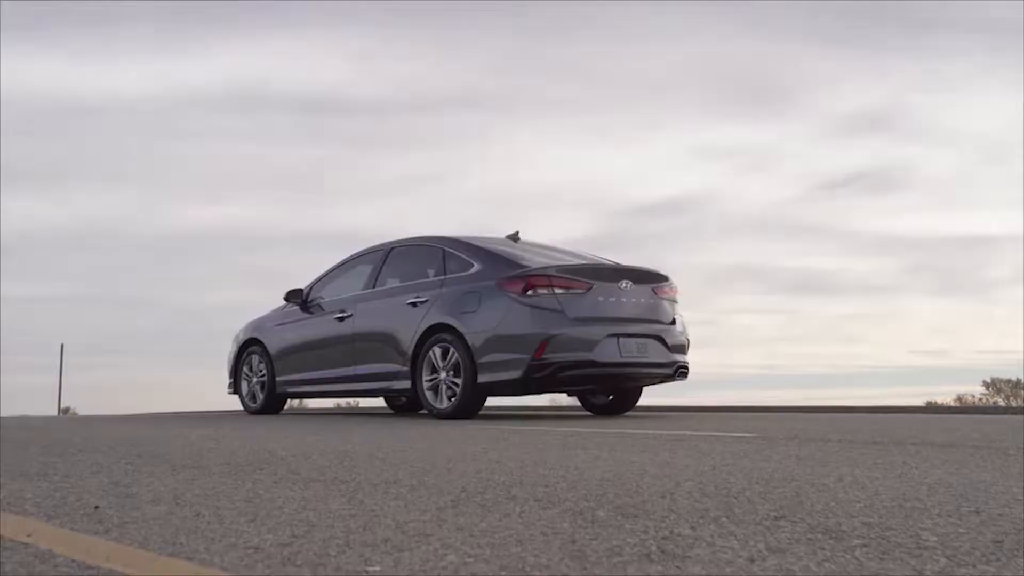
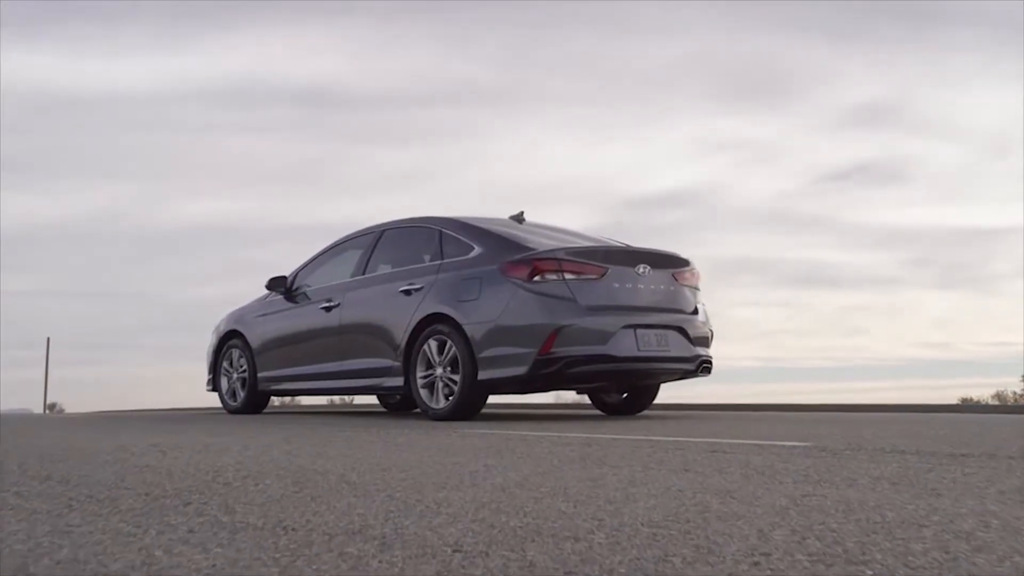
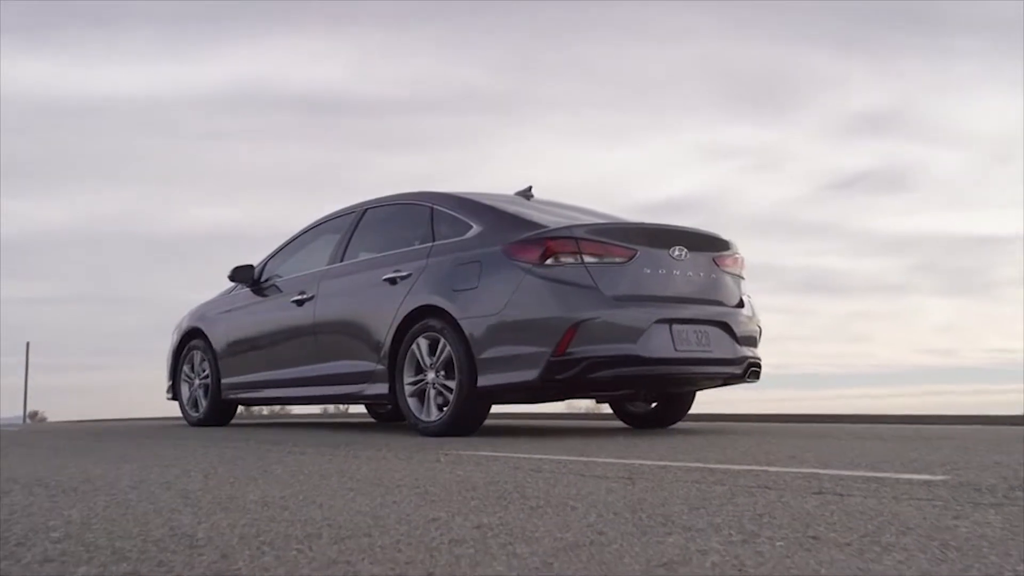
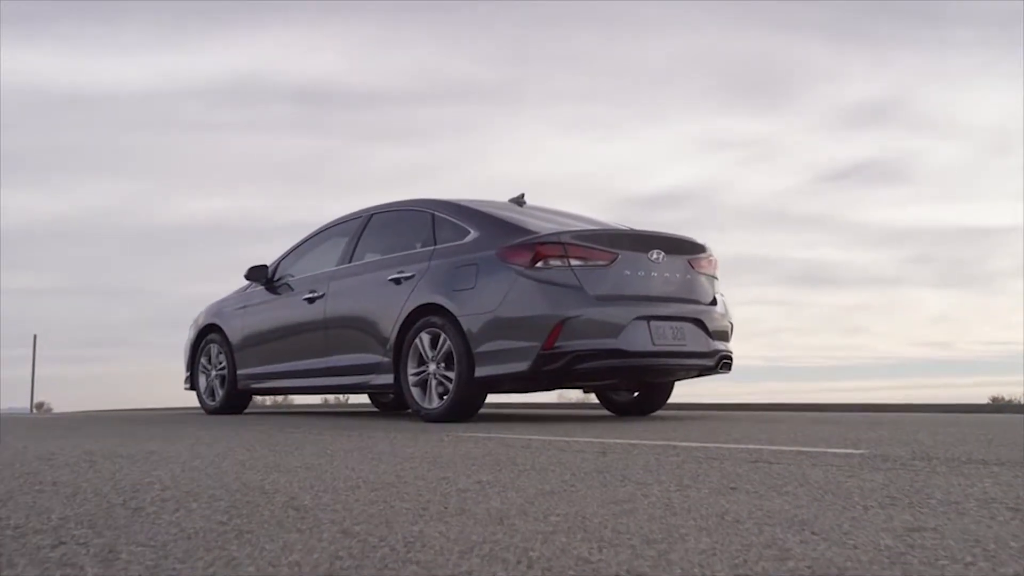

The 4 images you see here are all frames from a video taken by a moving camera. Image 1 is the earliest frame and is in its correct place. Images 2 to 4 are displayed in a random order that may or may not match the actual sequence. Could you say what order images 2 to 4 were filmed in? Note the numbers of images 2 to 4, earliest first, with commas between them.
2, 4, 3
